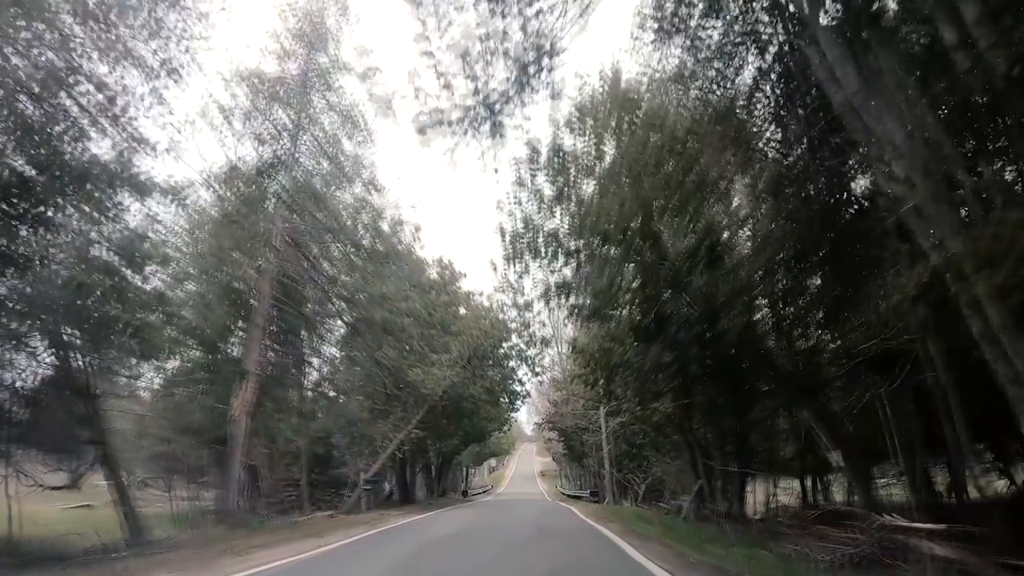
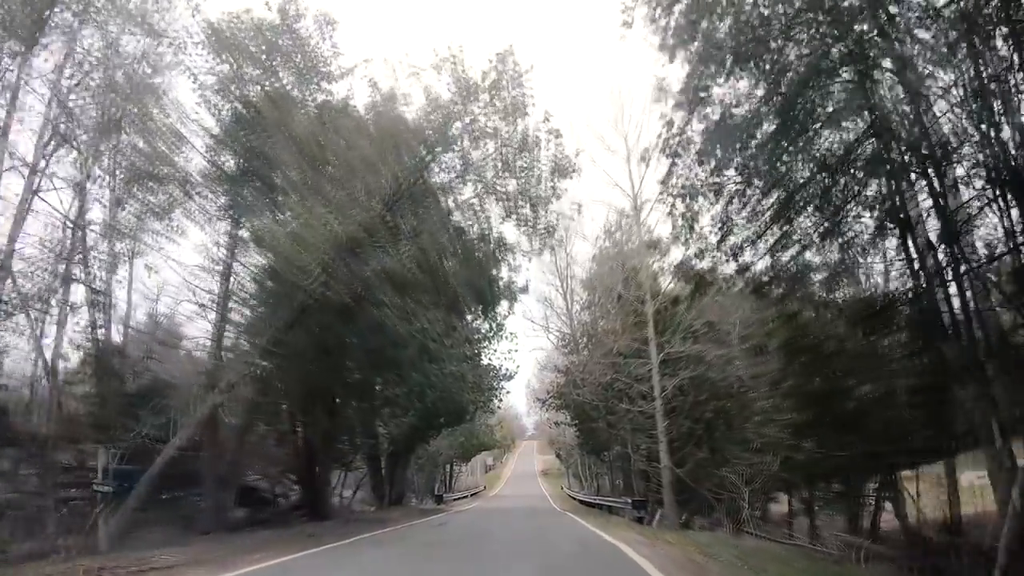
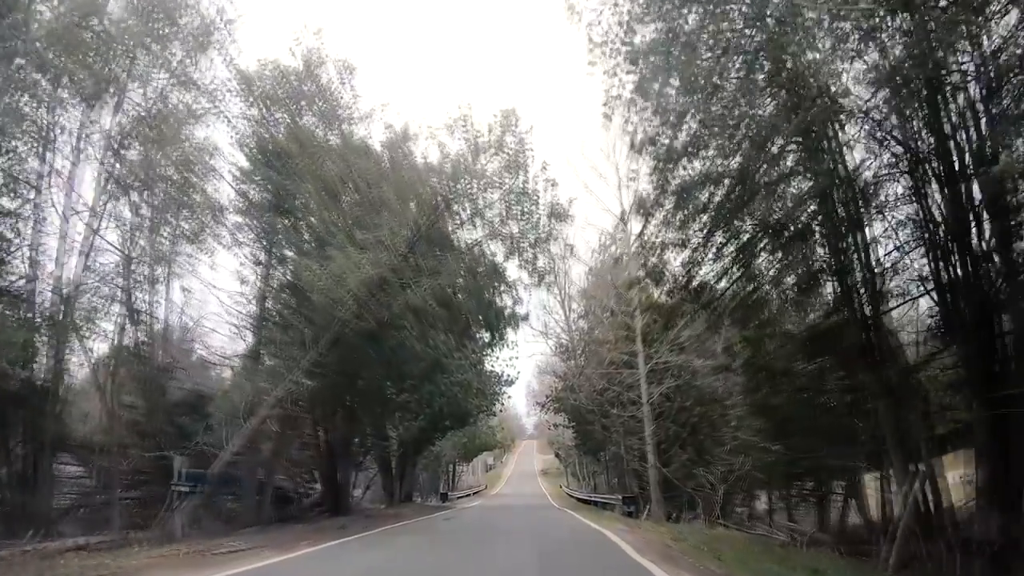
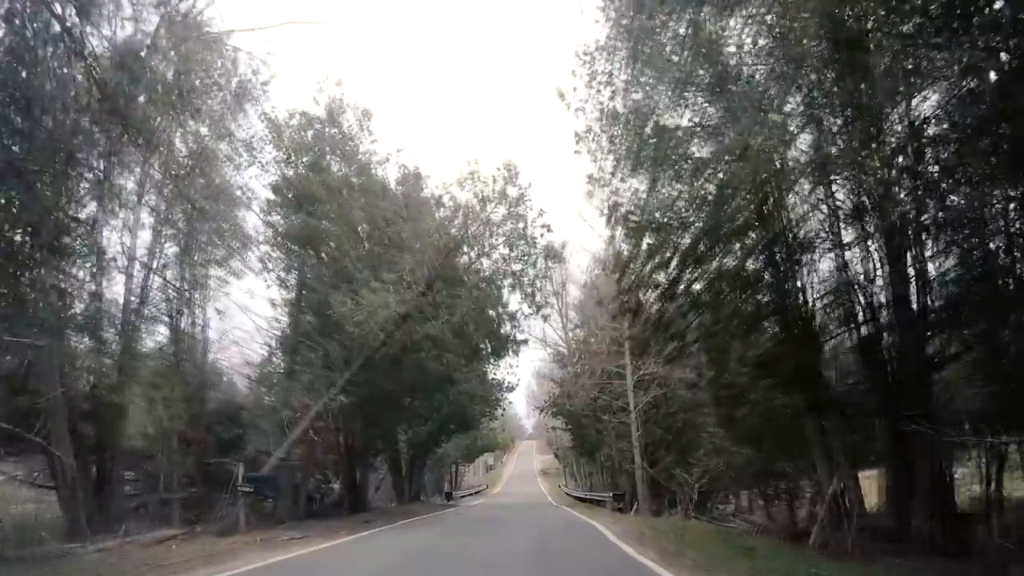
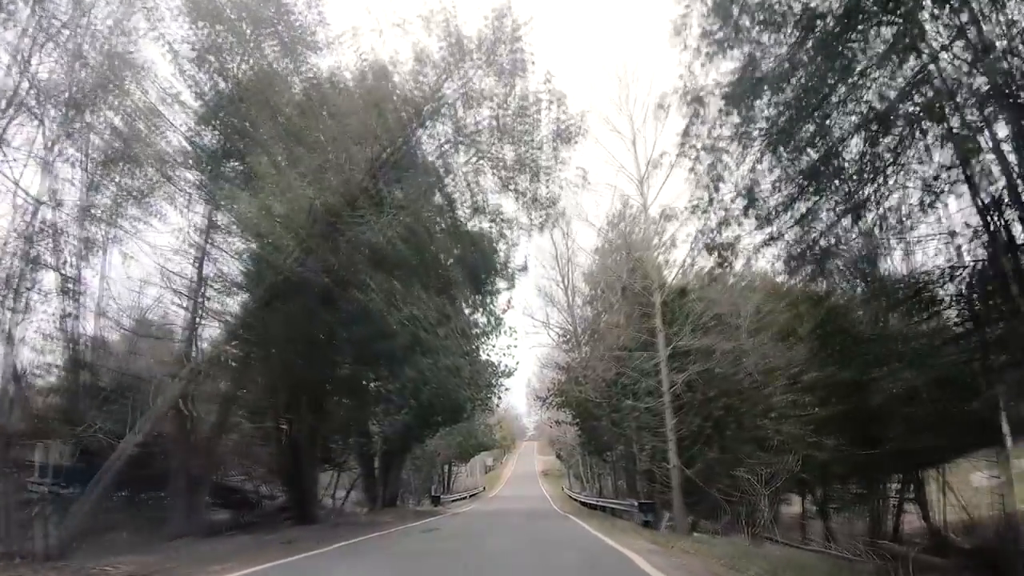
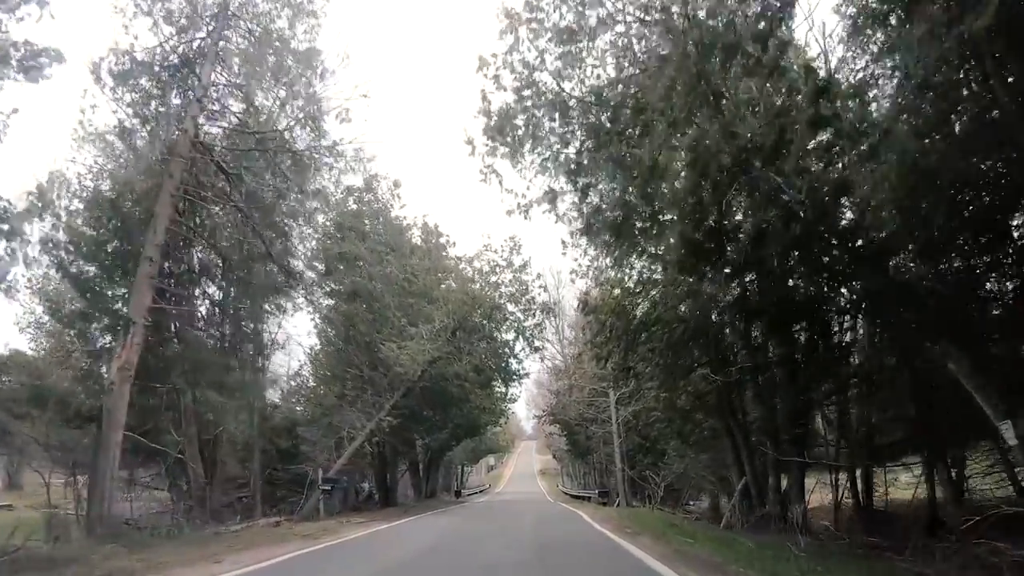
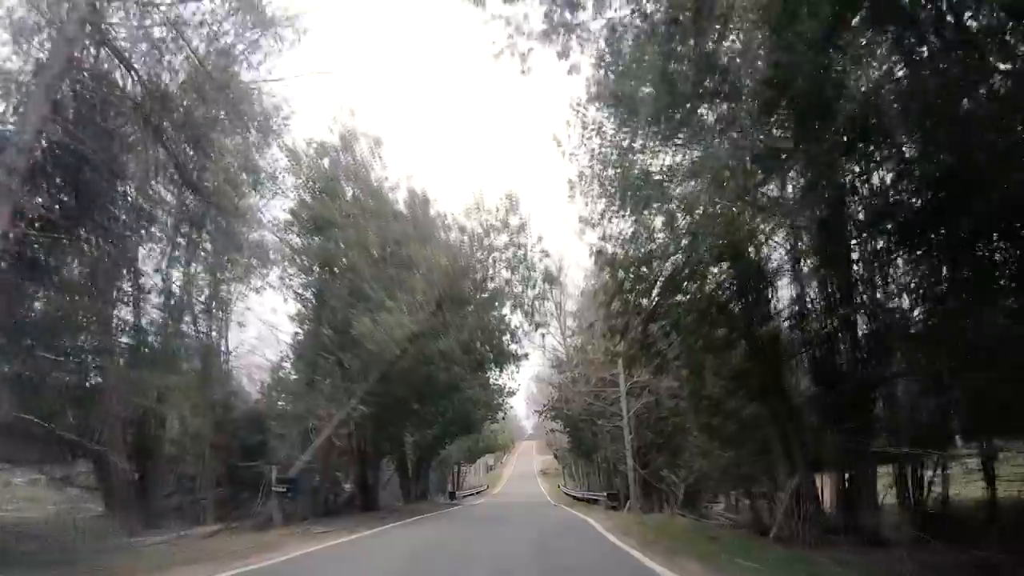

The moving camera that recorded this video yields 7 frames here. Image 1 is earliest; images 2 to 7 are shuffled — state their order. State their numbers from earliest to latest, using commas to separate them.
6, 7, 4, 3, 2, 5
